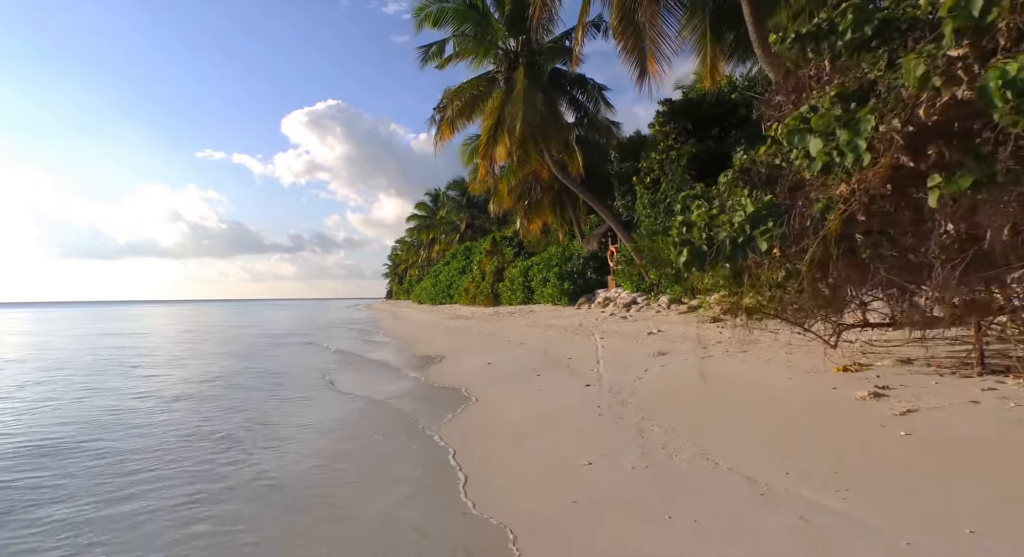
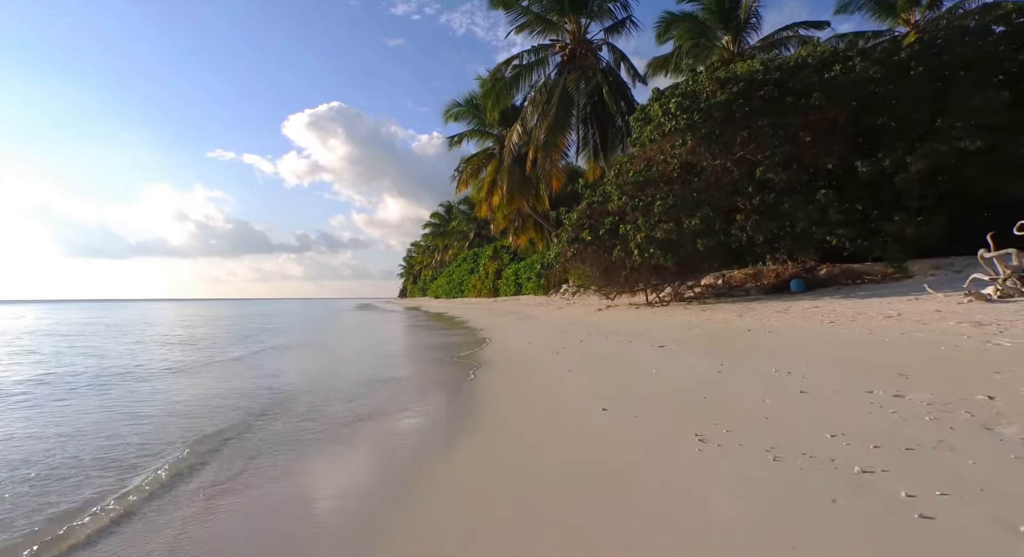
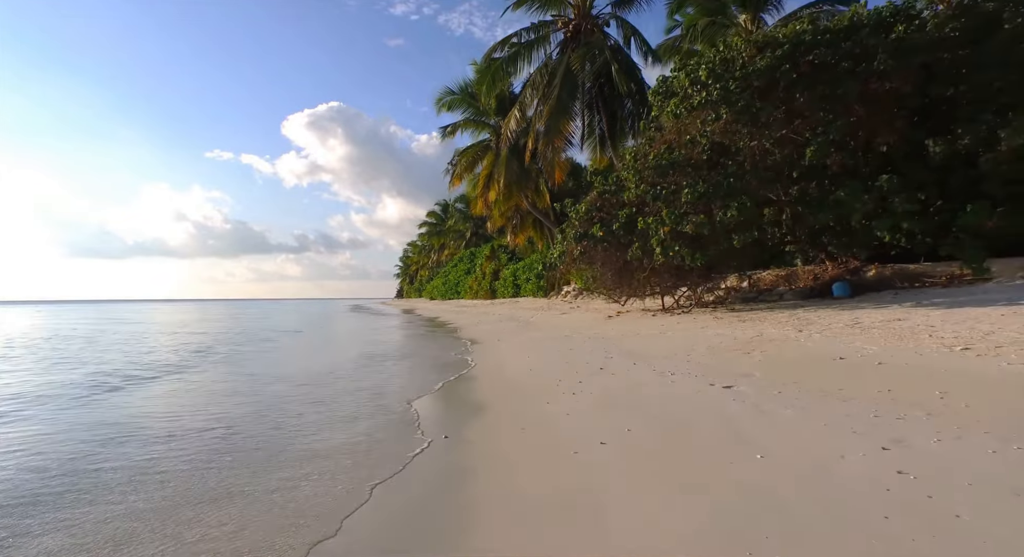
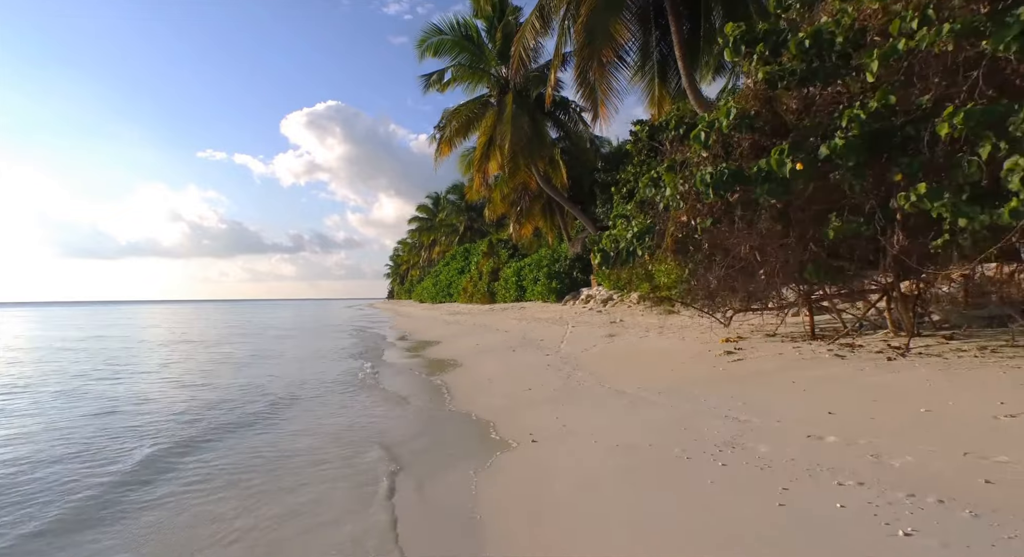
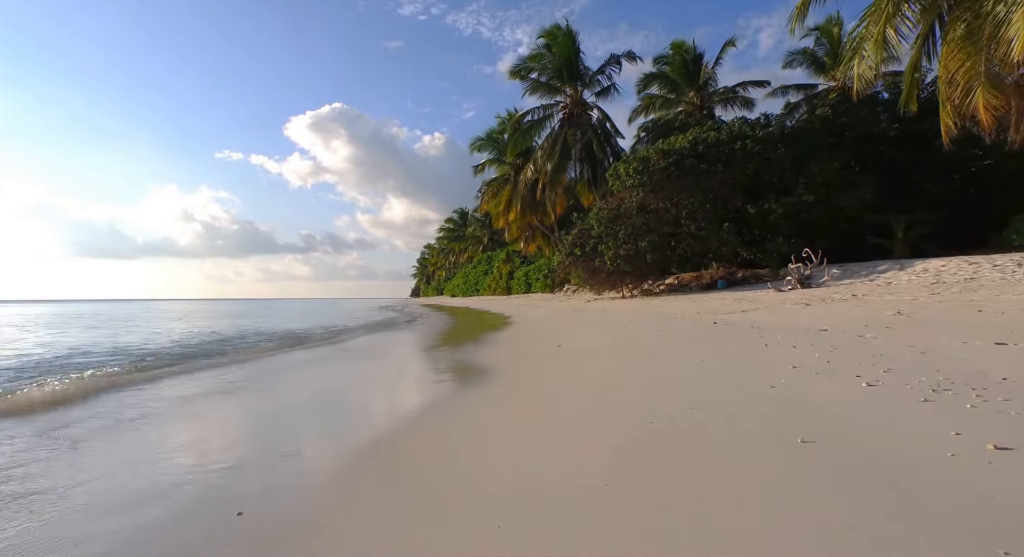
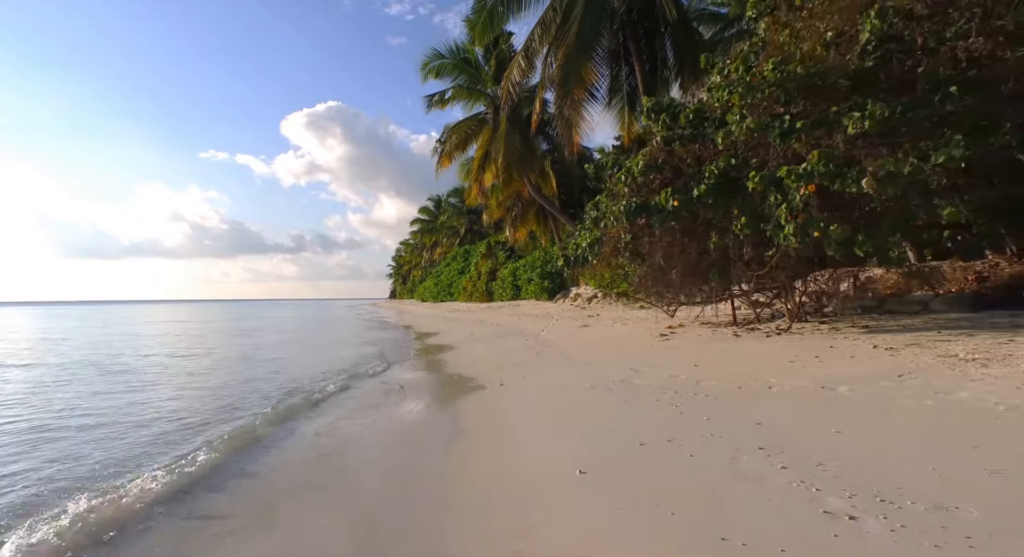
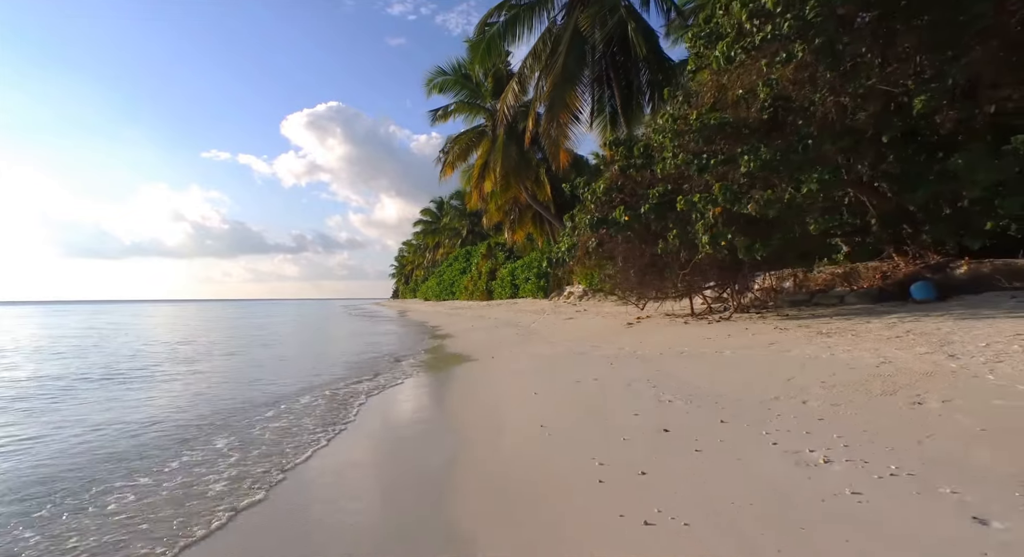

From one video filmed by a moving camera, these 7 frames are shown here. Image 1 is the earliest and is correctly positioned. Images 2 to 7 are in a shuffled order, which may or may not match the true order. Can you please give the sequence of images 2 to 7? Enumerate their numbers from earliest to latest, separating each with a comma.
4, 6, 7, 3, 2, 5
